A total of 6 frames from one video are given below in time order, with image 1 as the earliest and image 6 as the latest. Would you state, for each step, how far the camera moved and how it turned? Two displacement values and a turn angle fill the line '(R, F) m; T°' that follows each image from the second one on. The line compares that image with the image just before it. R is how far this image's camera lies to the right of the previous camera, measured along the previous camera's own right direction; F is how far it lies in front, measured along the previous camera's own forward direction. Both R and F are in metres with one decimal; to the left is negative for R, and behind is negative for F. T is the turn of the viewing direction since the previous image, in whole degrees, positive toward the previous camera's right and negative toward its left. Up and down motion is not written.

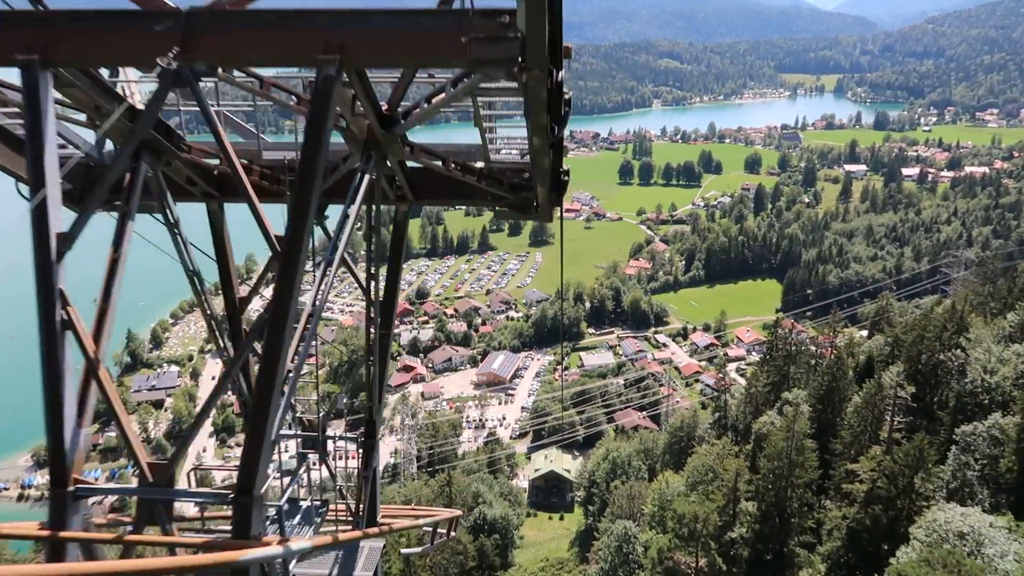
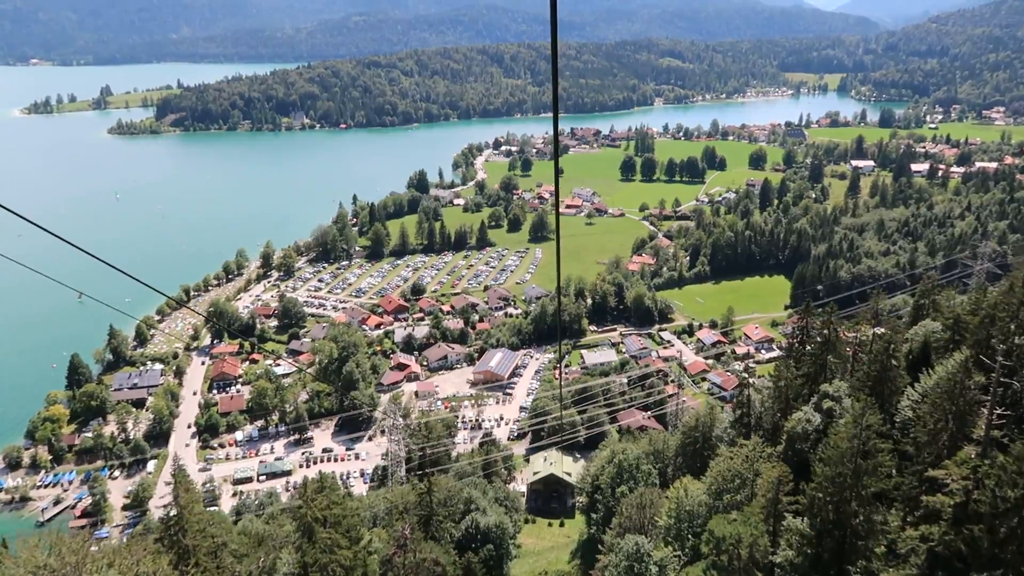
(+0.1, +1.8) m; 0°
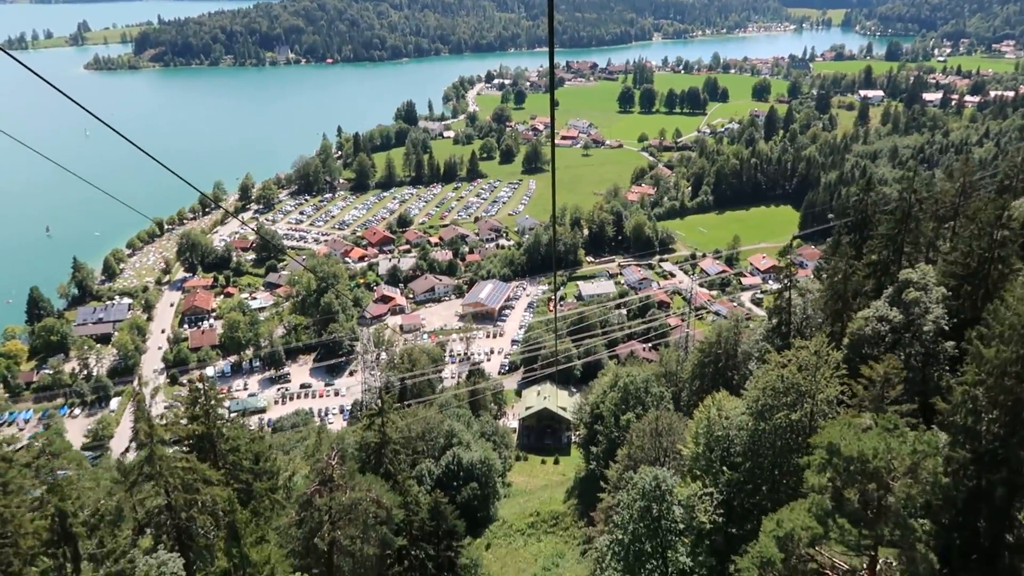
(+0.2, +2.6) m; 0°
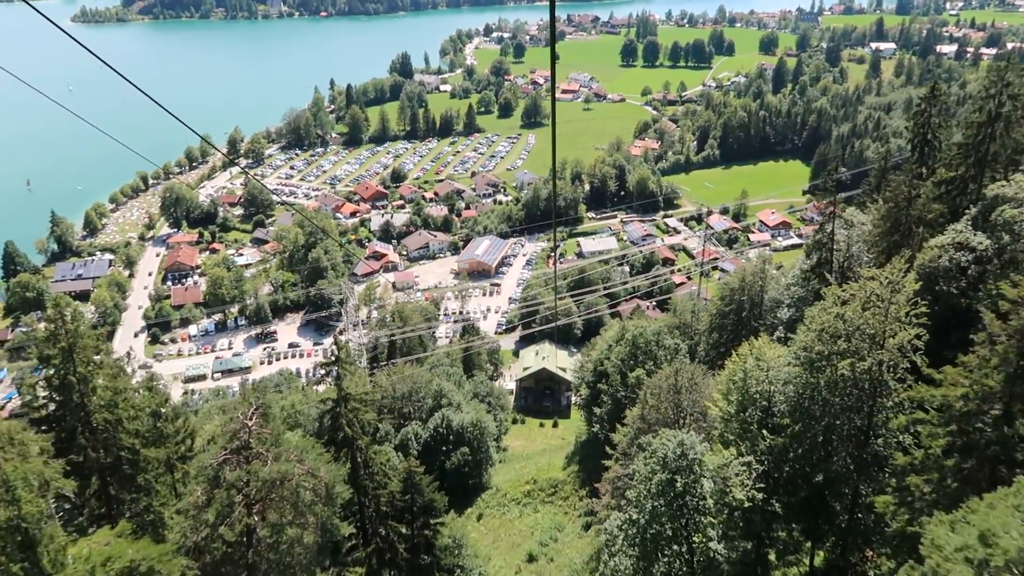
(+0.1, +1.6) m; 0°
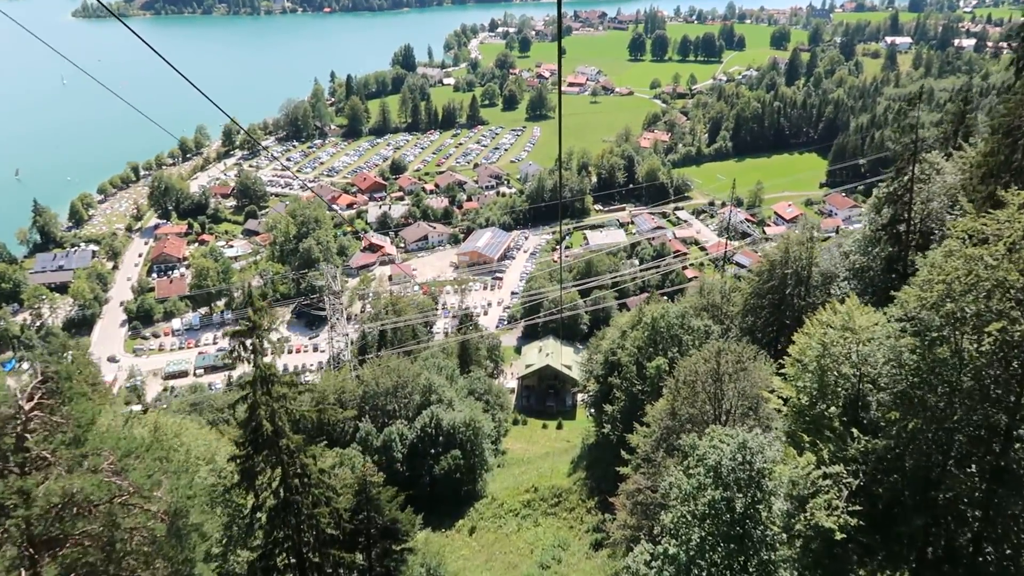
(+0.1, +1.8) m; 0°
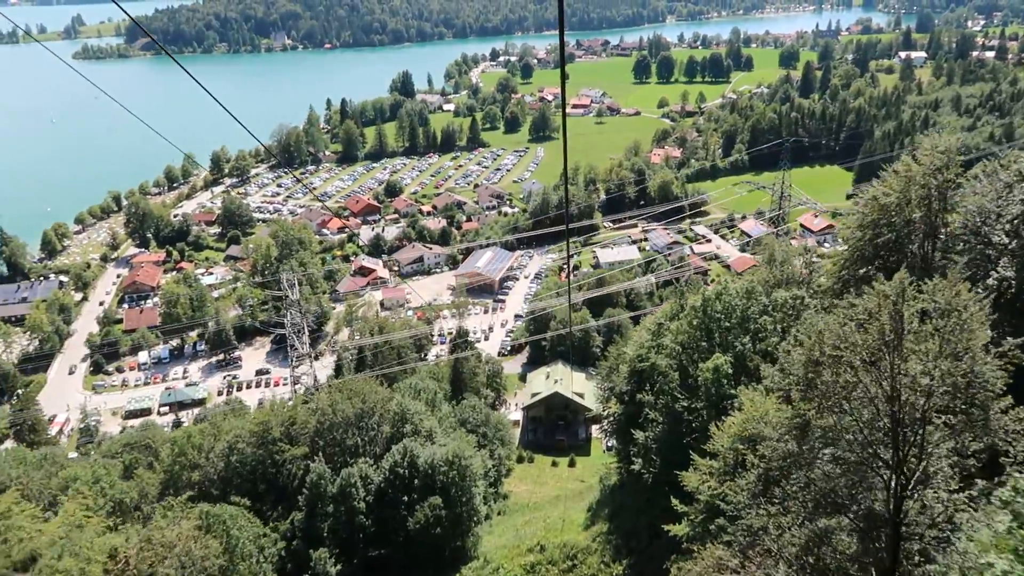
(+0.2, +3.0) m; -1°
